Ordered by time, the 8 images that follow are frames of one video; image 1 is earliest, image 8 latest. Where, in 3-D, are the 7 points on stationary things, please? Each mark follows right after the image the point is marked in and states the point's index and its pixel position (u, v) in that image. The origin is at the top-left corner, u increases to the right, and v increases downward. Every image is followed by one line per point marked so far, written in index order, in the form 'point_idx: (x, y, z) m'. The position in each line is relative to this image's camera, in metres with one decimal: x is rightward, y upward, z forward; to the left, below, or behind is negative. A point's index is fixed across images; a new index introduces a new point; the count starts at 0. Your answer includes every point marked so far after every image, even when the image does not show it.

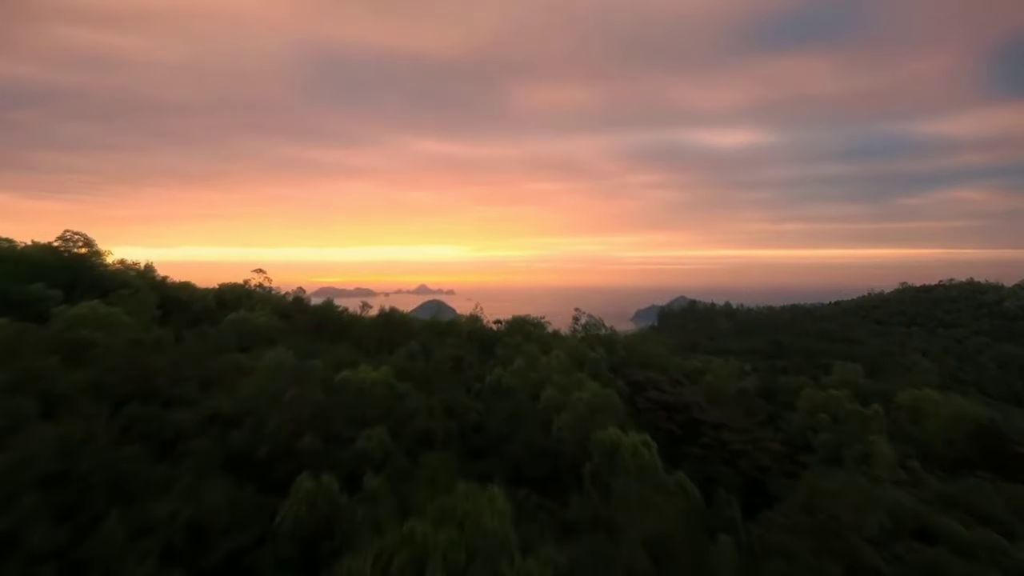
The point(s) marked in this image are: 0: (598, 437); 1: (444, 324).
0: (+0.7, -1.1, +6.0) m
1: (-0.8, -0.5, +10.0) m
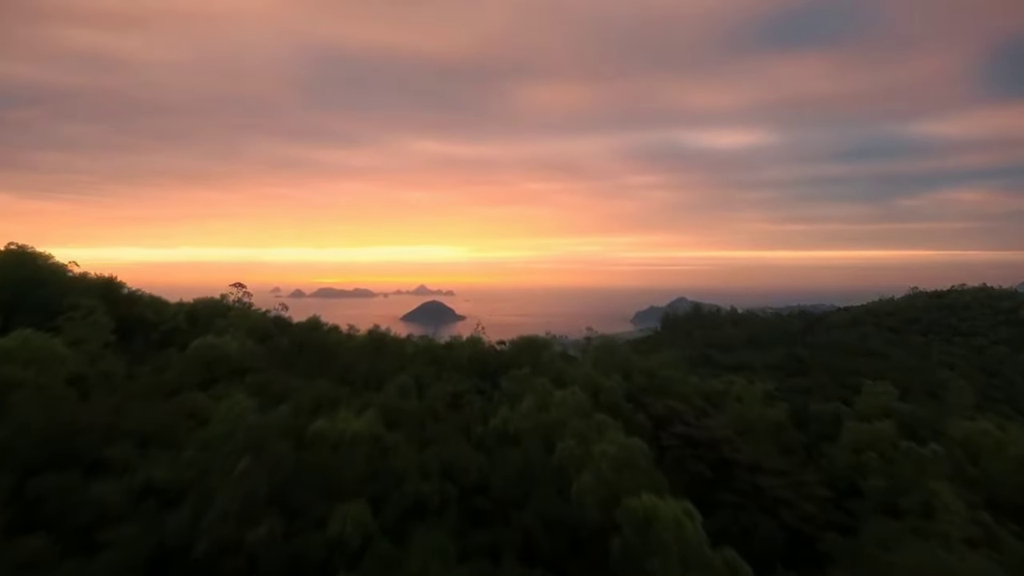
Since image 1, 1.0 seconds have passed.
0: (+0.7, -1.4, +4.9) m
1: (-0.8, -0.7, +8.9) m
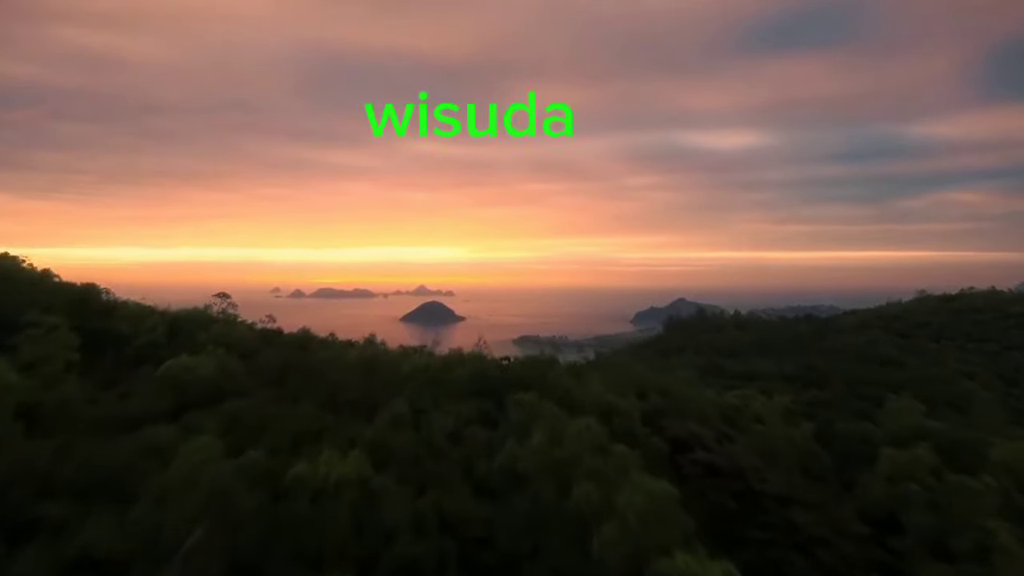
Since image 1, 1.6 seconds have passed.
0: (+0.8, -1.5, +4.2) m
1: (-0.7, -0.8, +8.1) m
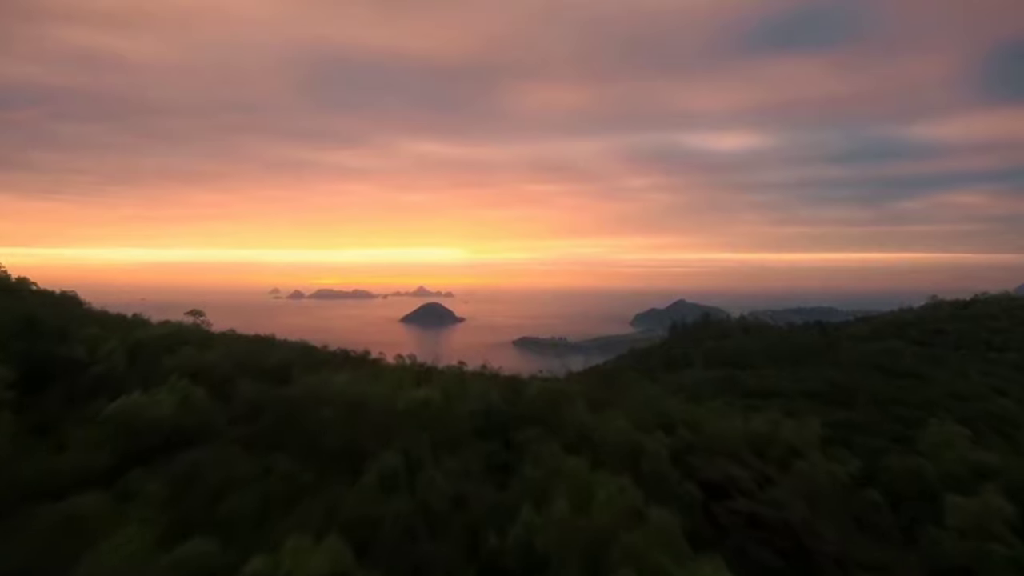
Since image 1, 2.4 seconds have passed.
0: (+0.9, -1.7, +3.1) m
1: (-0.6, -1.0, +7.1) m
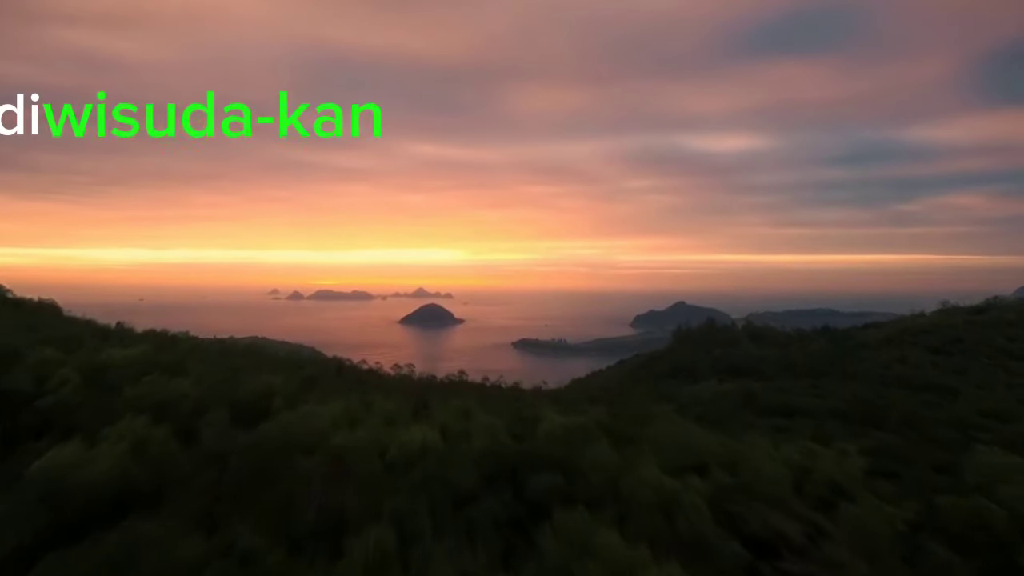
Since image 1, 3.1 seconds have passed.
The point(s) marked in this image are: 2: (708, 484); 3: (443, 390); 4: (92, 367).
0: (+1.0, -1.8, +2.1) m
1: (-0.5, -1.2, +6.1) m
2: (+1.6, -1.6, +6.6) m
3: (-0.9, -1.5, +11.1) m
4: (-3.9, -0.7, +7.2) m
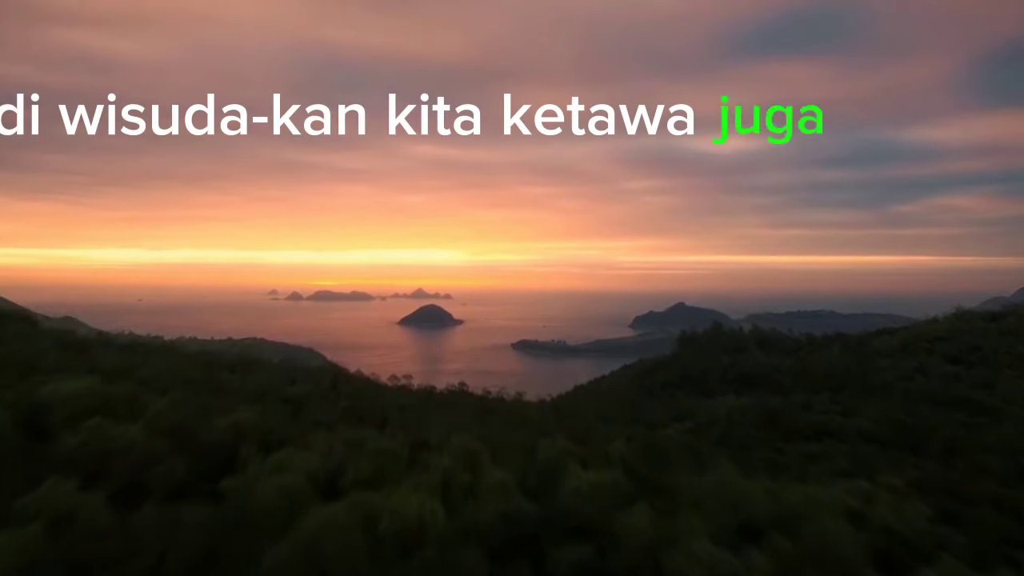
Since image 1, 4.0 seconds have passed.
0: (+1.1, -2.0, +1.0) m
1: (-0.4, -1.4, +5.0) m
2: (+1.7, -1.8, +5.4) m
3: (-0.8, -1.7, +10.0) m
4: (-3.8, -0.9, +6.1) m
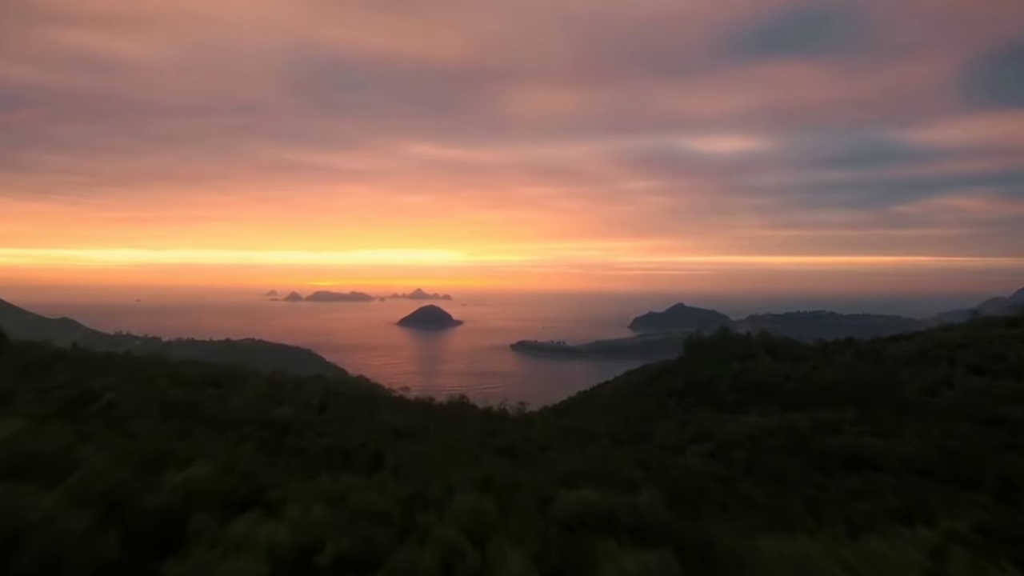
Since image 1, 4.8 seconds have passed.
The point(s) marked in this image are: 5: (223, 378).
0: (+1.2, -2.2, -0.2) m
1: (-0.3, -1.6, +3.8) m
2: (+1.8, -2.0, +4.2) m
3: (-0.7, -1.9, +8.8) m
4: (-3.6, -1.1, +4.9) m
5: (-5.8, -1.8, +15.8) m
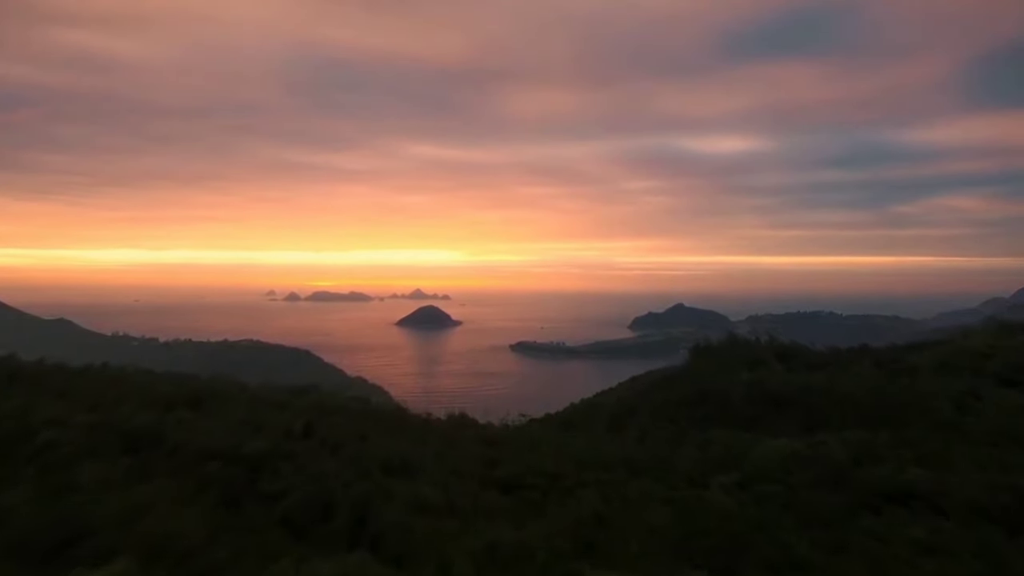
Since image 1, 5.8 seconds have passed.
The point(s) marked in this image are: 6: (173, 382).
0: (+1.3, -2.4, -1.5) m
1: (-0.2, -1.8, +2.4) m
2: (+1.9, -2.2, +2.9) m
3: (-0.6, -2.1, +7.4) m
4: (-3.6, -1.3, +3.5) m
5: (-5.8, -2.1, +14.5) m
6: (-7.2, -2.0, +16.7) m
